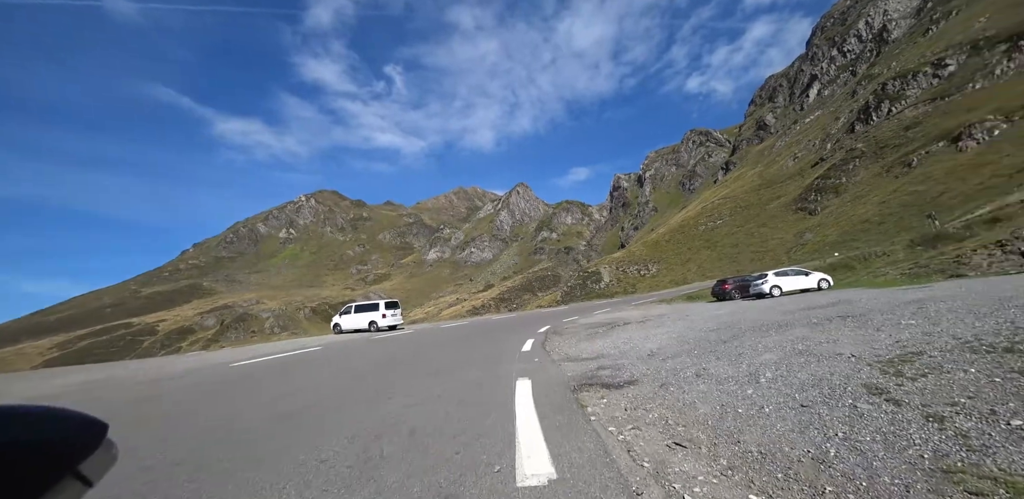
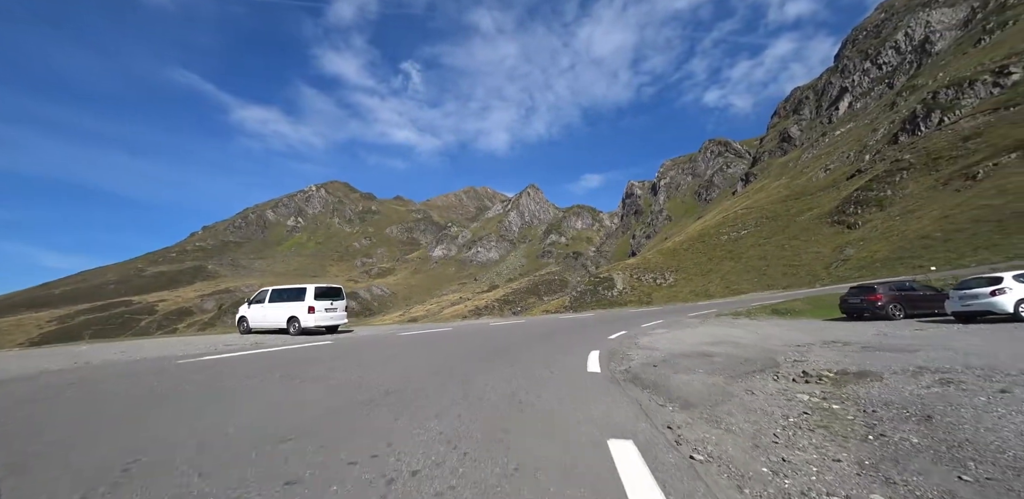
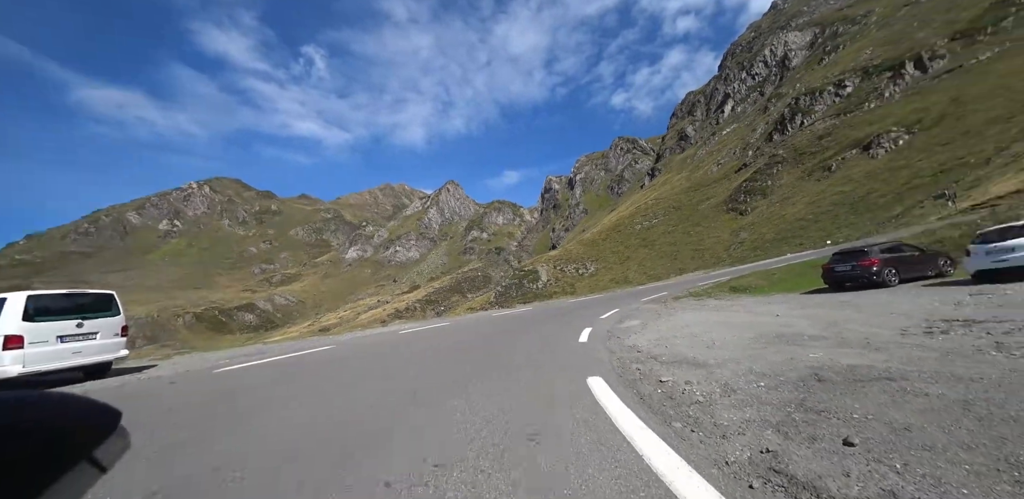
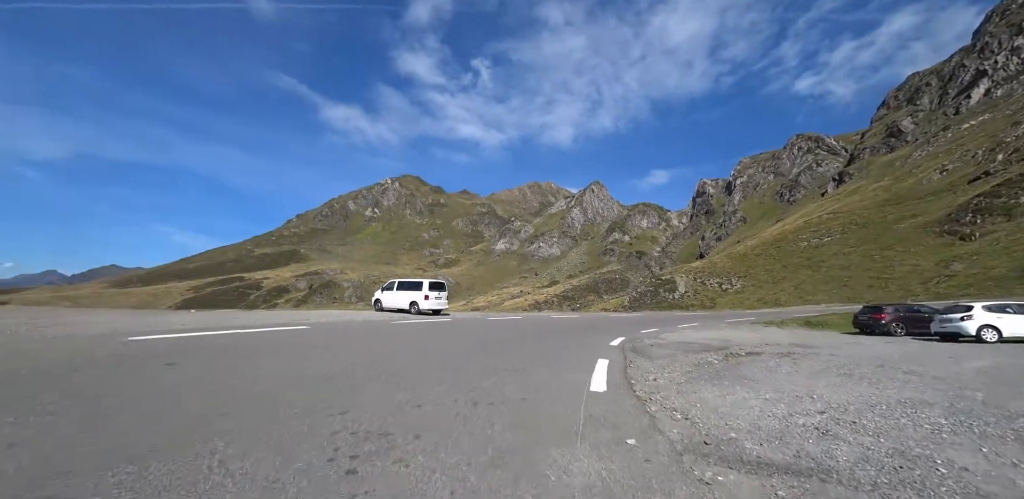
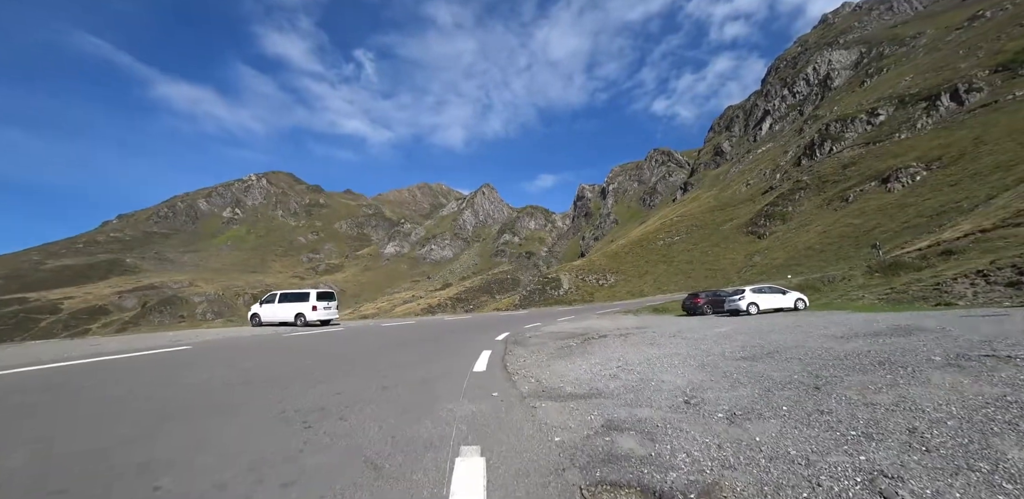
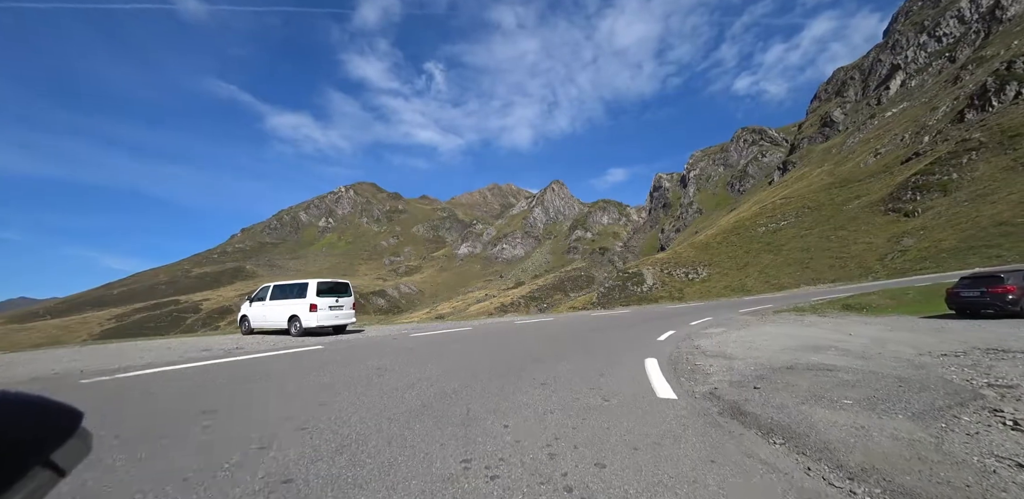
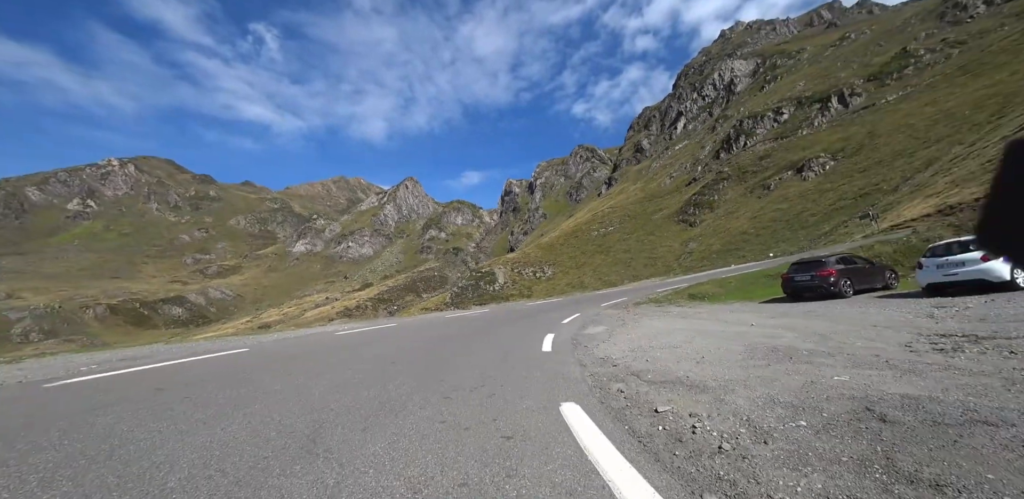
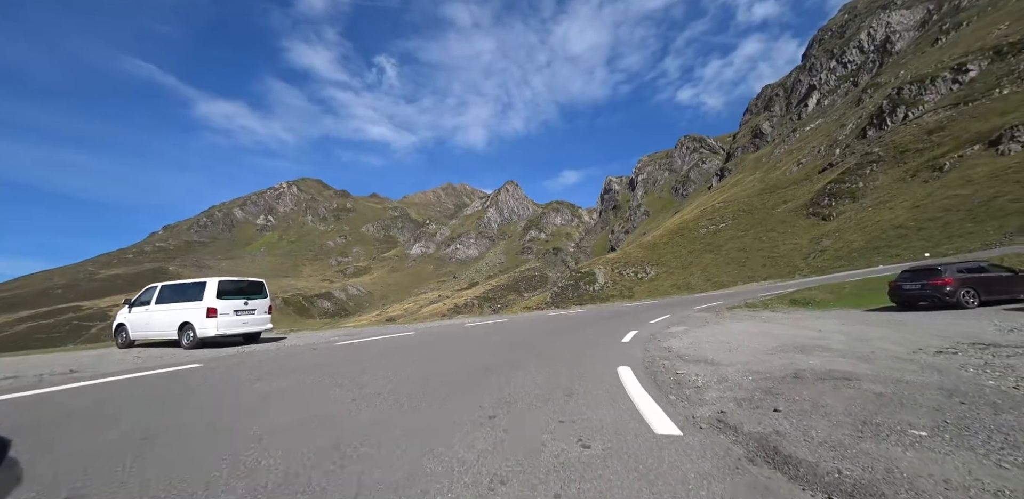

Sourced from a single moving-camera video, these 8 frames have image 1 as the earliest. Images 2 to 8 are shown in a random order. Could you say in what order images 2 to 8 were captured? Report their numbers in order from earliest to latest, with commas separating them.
5, 4, 2, 6, 8, 3, 7
